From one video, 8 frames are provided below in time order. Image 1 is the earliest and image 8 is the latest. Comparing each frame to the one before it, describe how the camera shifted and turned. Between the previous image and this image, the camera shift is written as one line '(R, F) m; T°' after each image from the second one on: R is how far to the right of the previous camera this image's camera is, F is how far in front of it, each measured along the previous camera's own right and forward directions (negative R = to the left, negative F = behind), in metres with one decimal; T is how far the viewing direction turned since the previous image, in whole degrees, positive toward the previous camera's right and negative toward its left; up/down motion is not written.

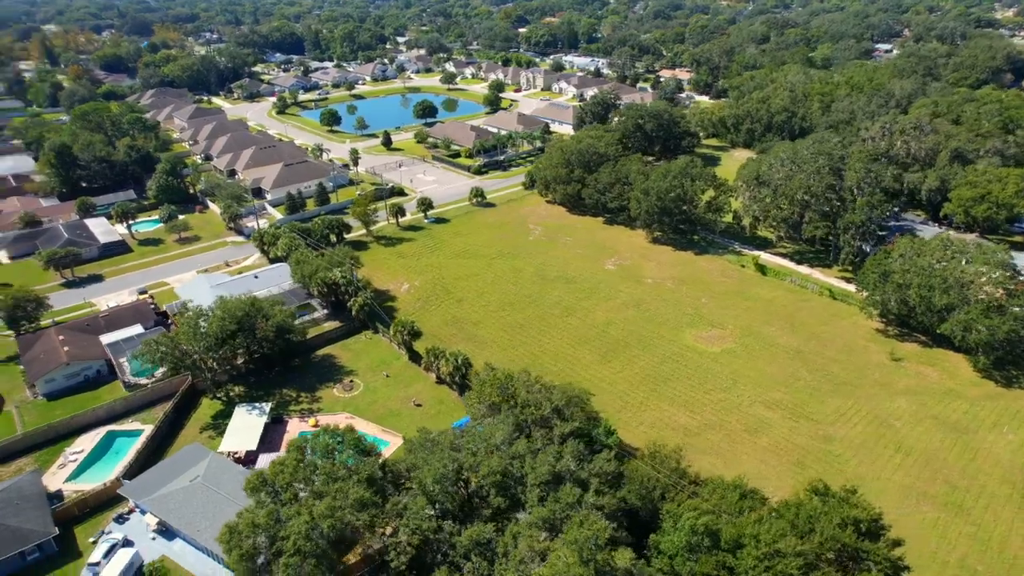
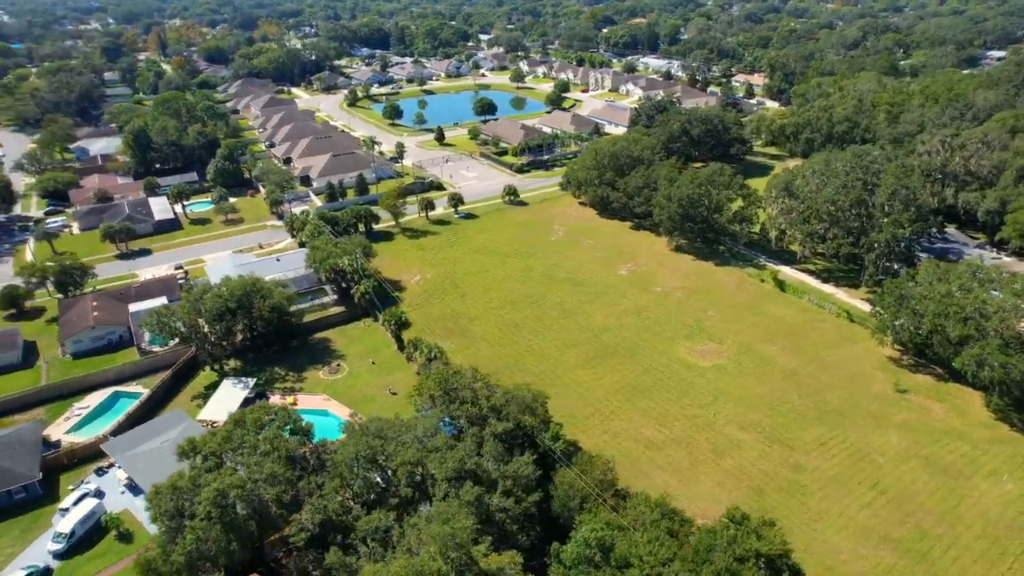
(+5.0, +0.3) m; -8°
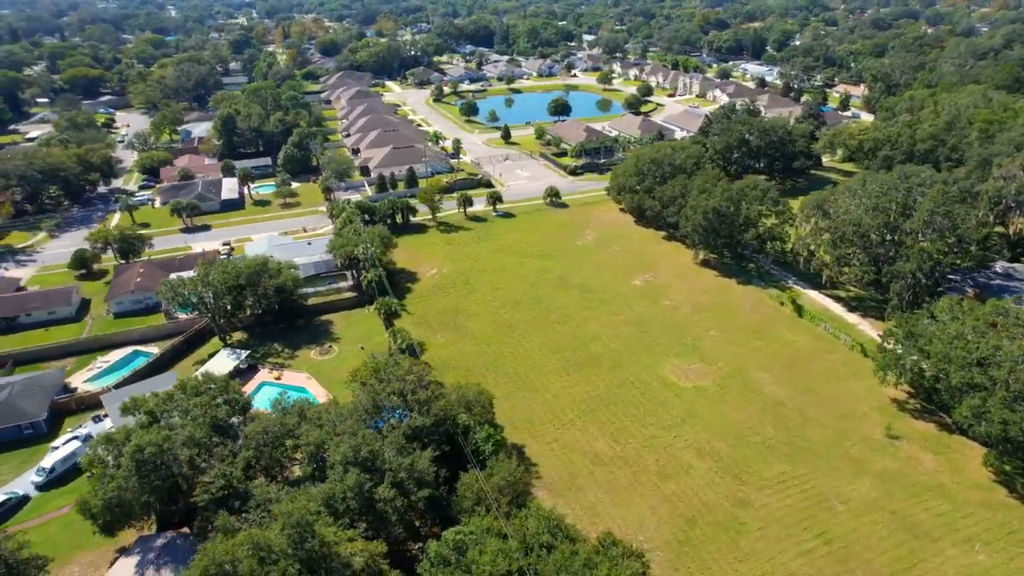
(+6.2, +0.4) m; -9°
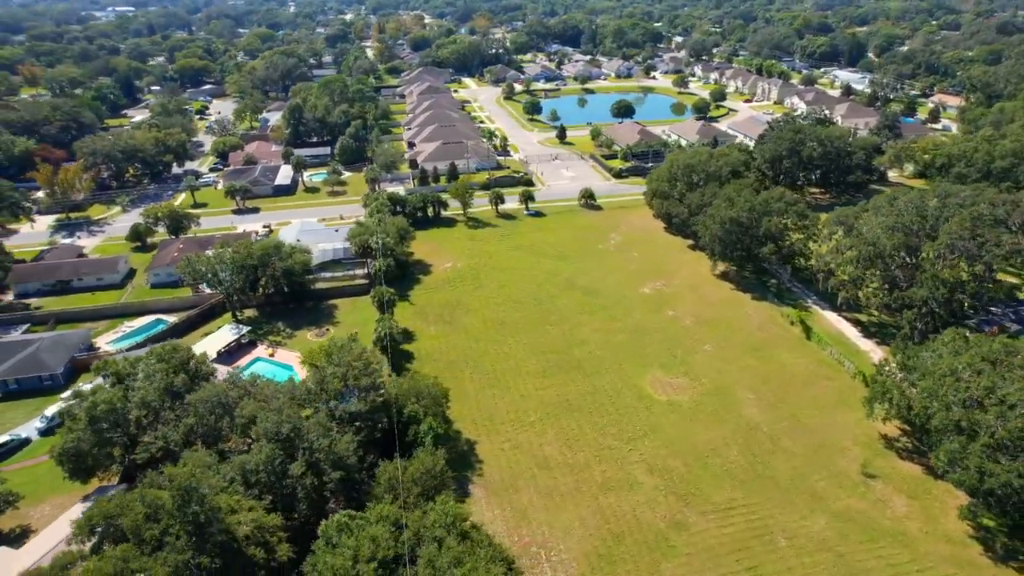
(+5.4, +0.4) m; -8°
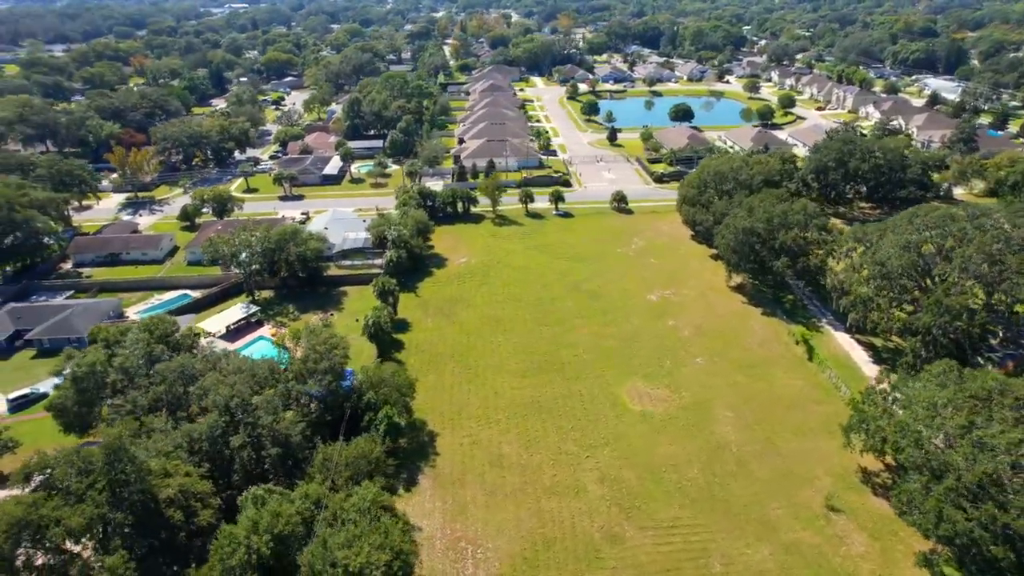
(+4.7, +0.2) m; -7°
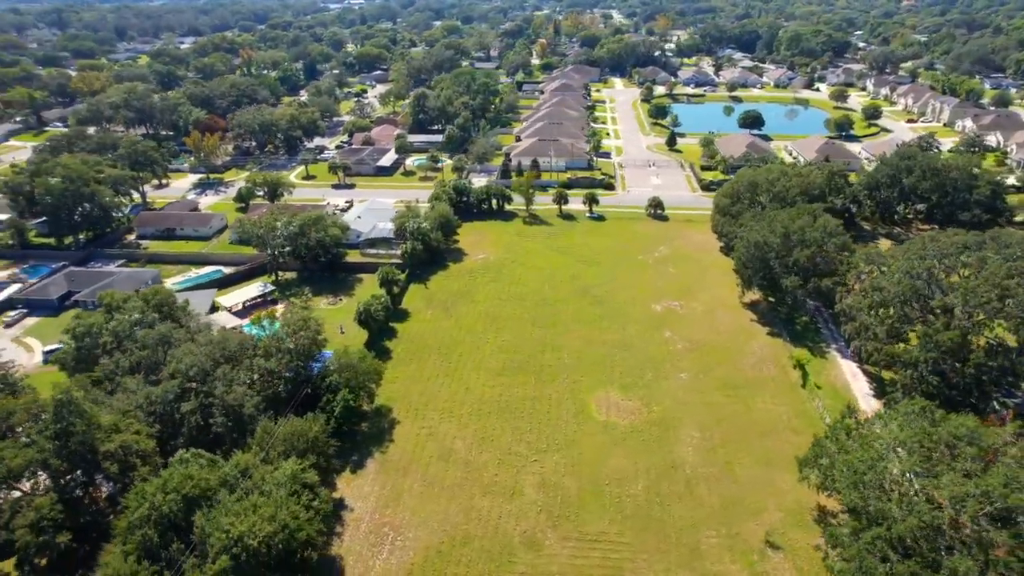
(+5.4, +0.3) m; -8°
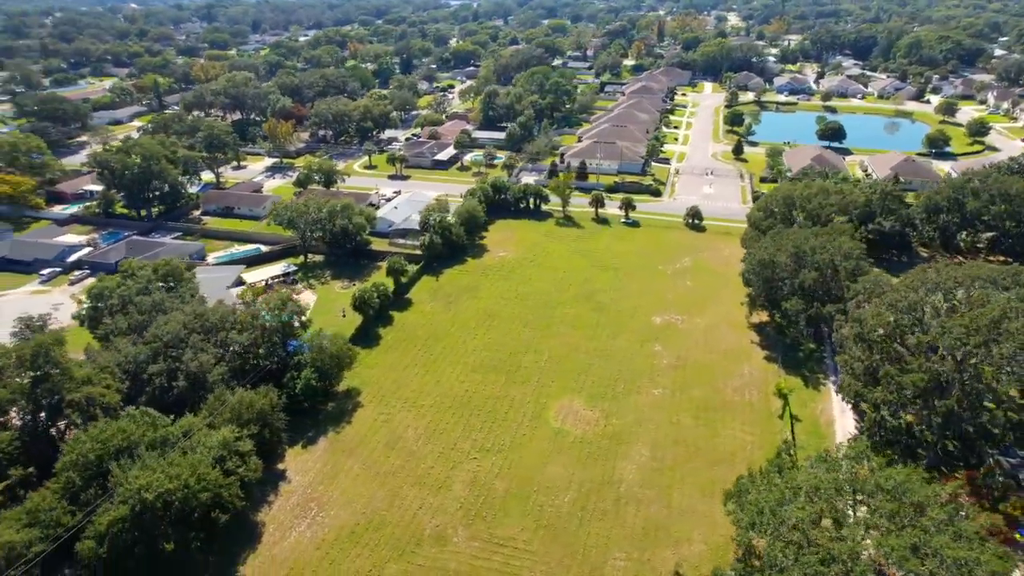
(+6.0, +0.4) m; -9°
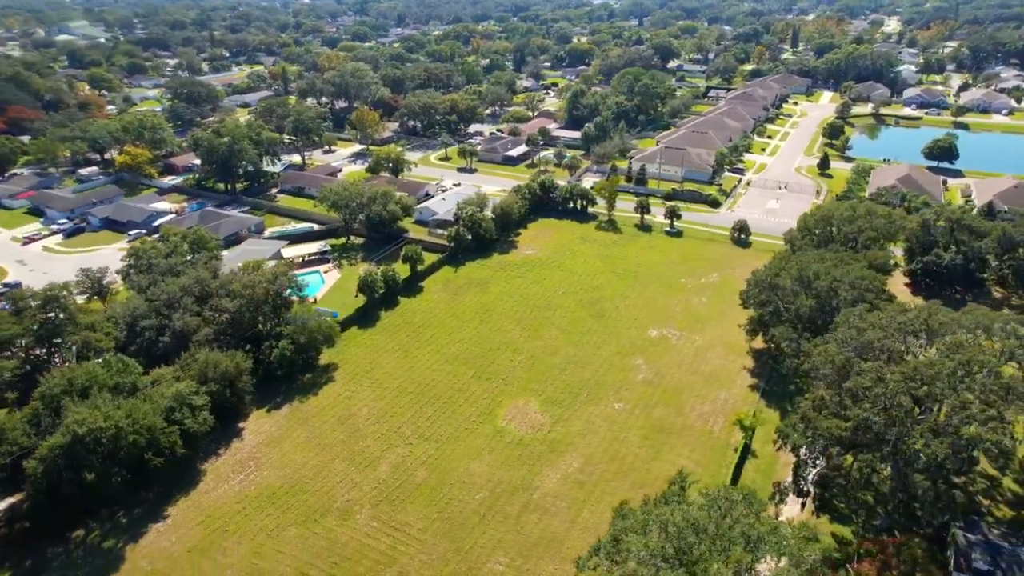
(+7.2, +0.6) m; -11°
